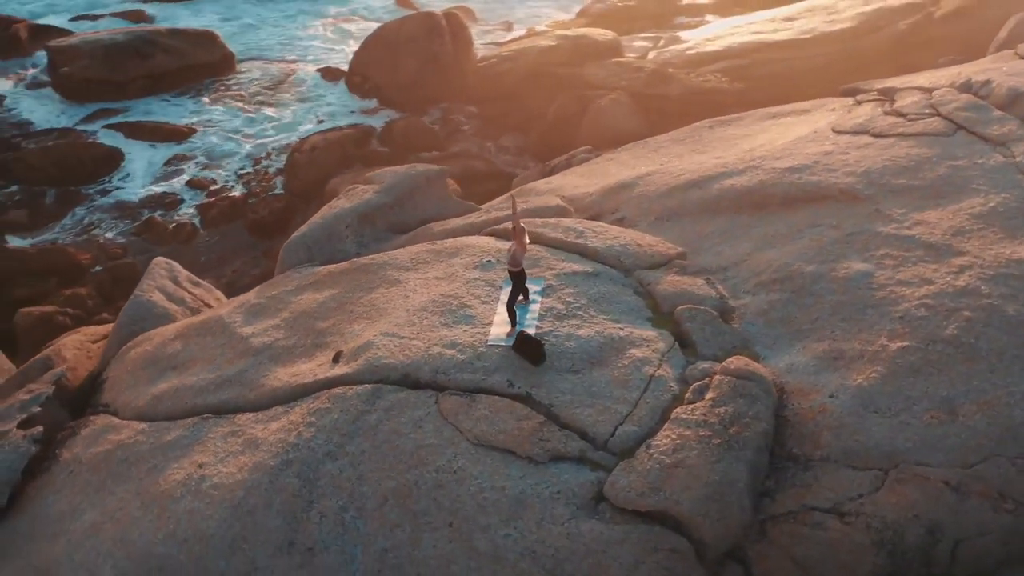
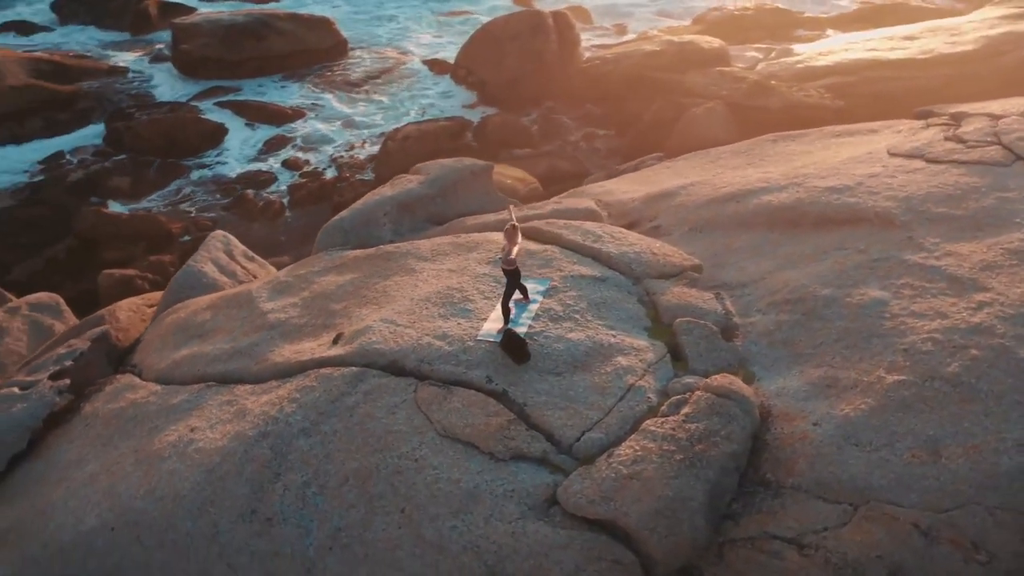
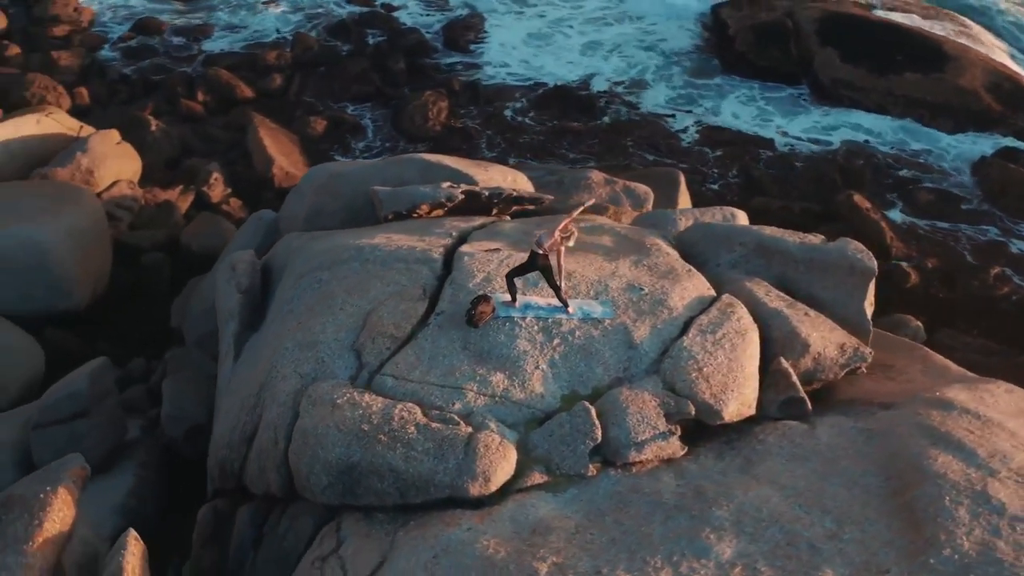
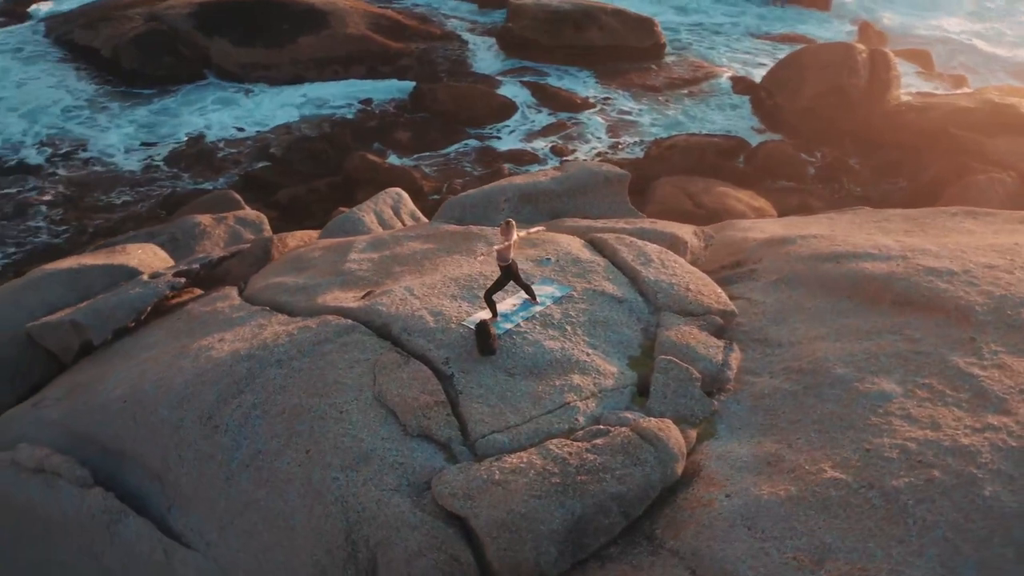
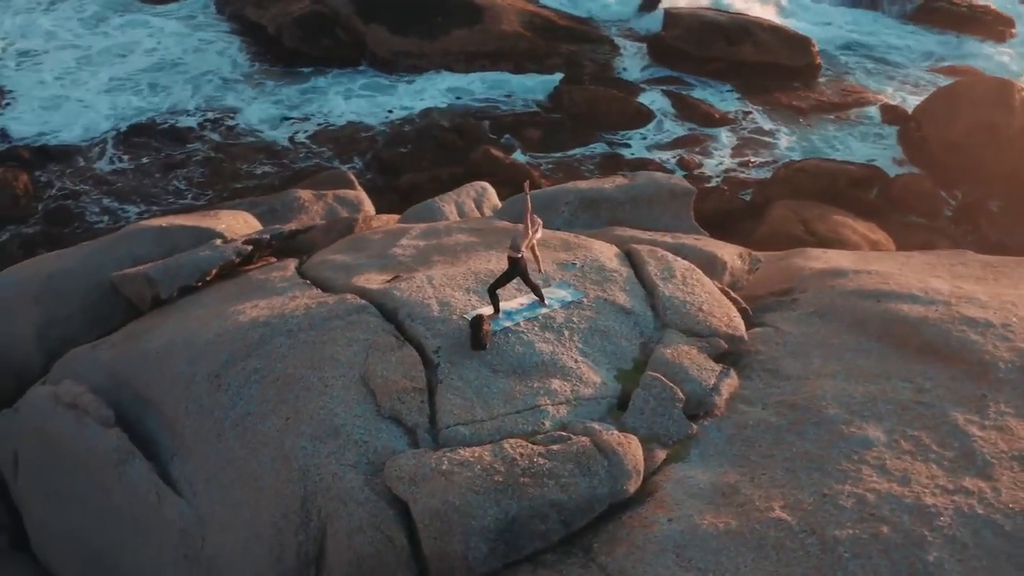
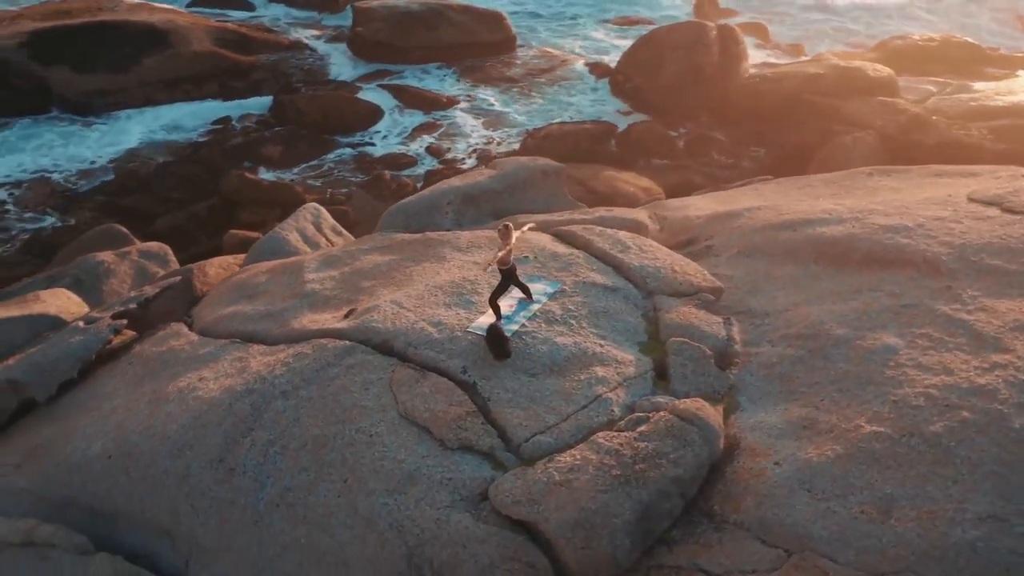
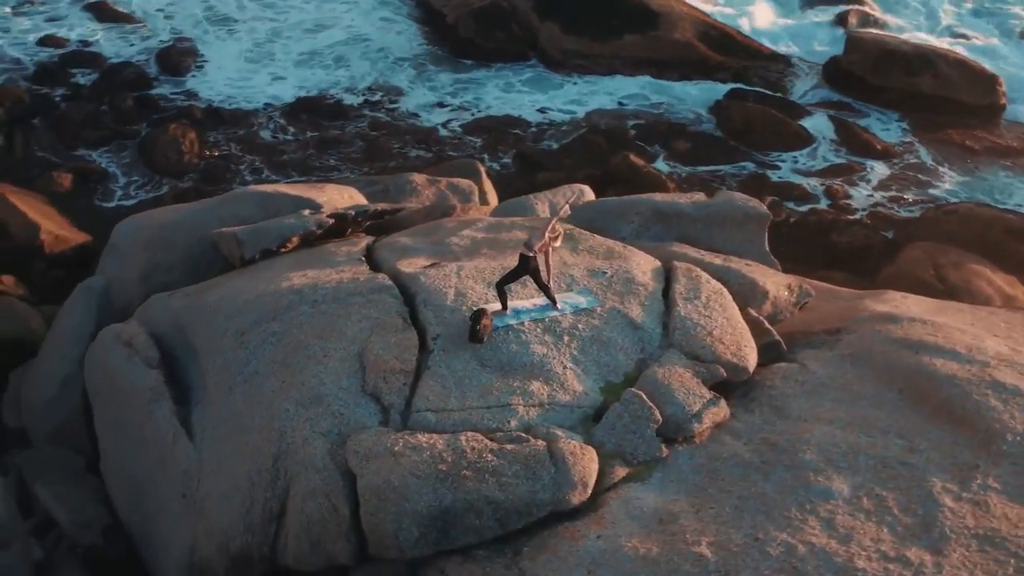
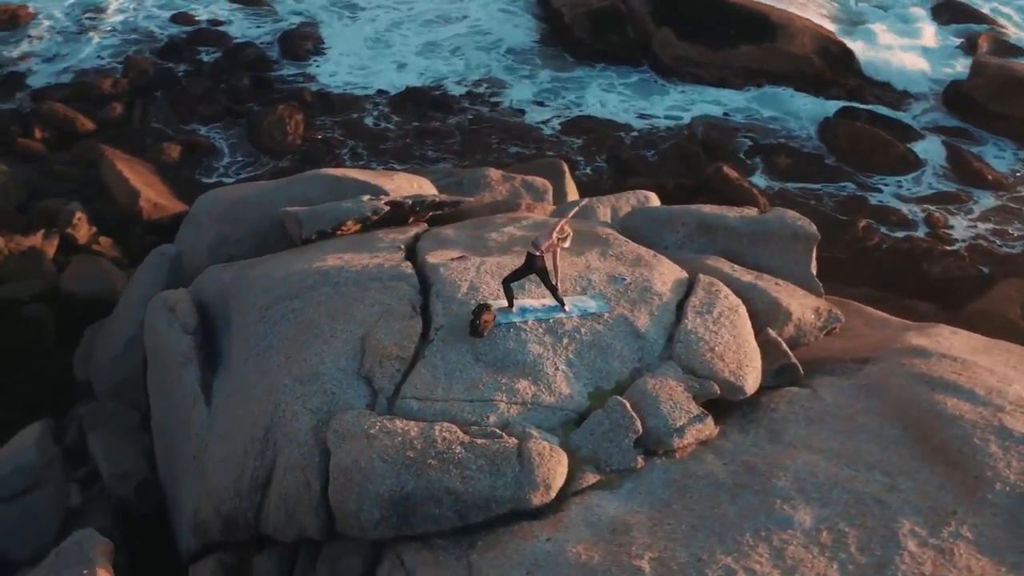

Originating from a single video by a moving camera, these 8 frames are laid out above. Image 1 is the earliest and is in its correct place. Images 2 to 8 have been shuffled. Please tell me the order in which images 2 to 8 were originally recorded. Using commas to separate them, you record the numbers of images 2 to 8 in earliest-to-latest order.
2, 6, 4, 5, 7, 8, 3
